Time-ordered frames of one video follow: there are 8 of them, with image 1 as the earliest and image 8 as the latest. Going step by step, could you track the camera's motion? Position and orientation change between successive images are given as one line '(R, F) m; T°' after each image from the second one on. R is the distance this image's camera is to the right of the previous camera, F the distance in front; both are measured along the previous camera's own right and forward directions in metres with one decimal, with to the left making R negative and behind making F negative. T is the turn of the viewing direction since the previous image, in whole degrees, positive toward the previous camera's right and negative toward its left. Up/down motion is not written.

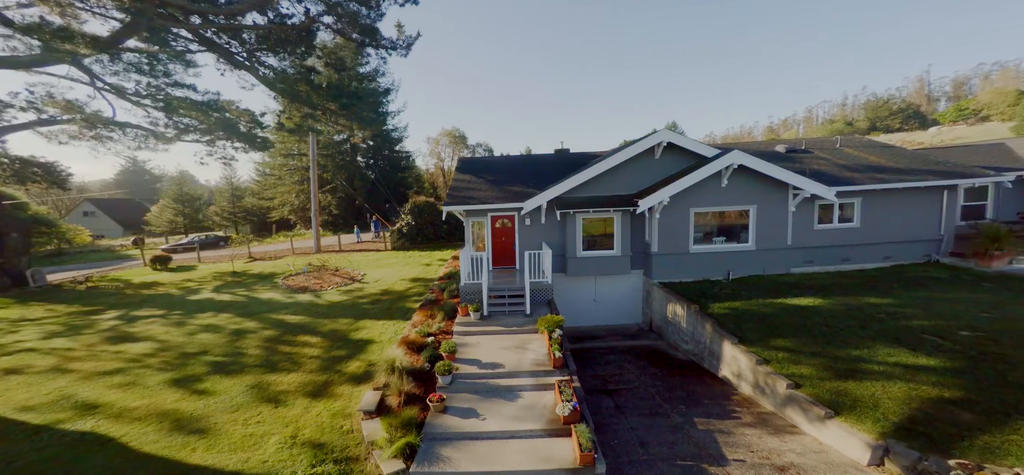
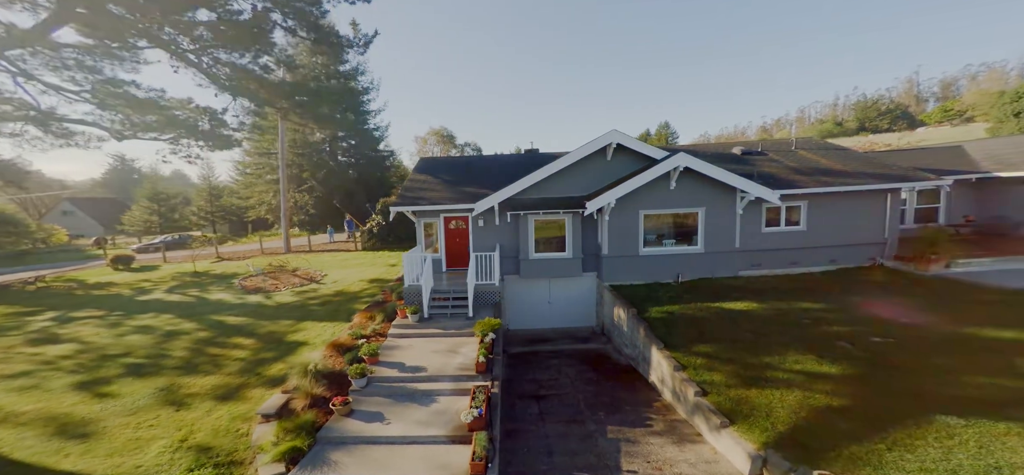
(+1.9, 0.0) m; 0°
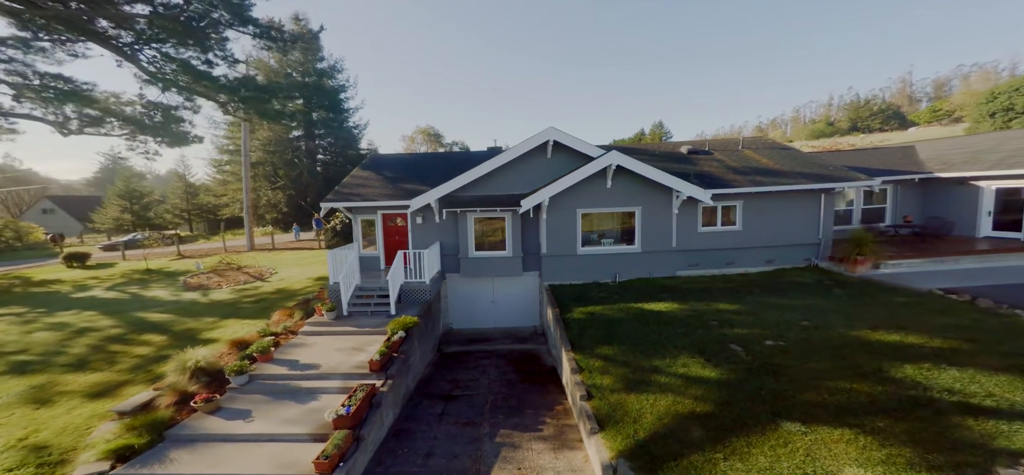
(+2.6, +0.1) m; 0°
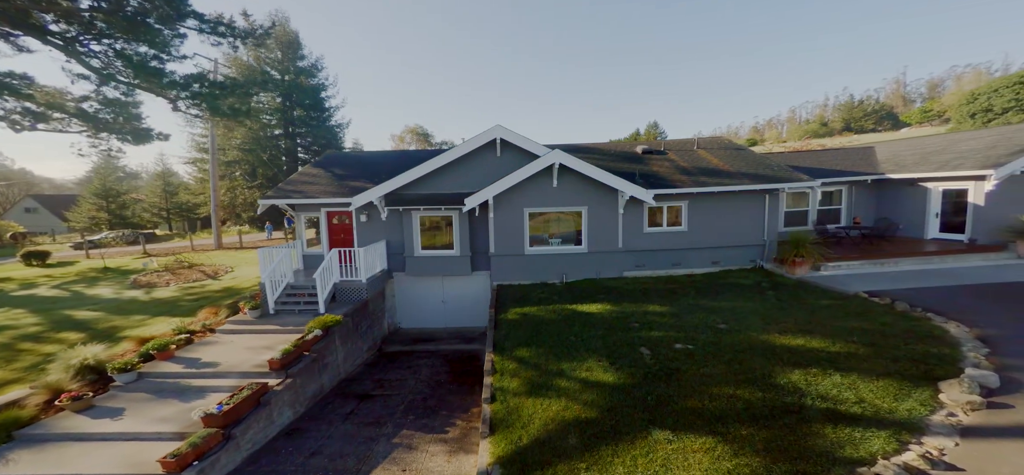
(+2.2, +0.2) m; 0°
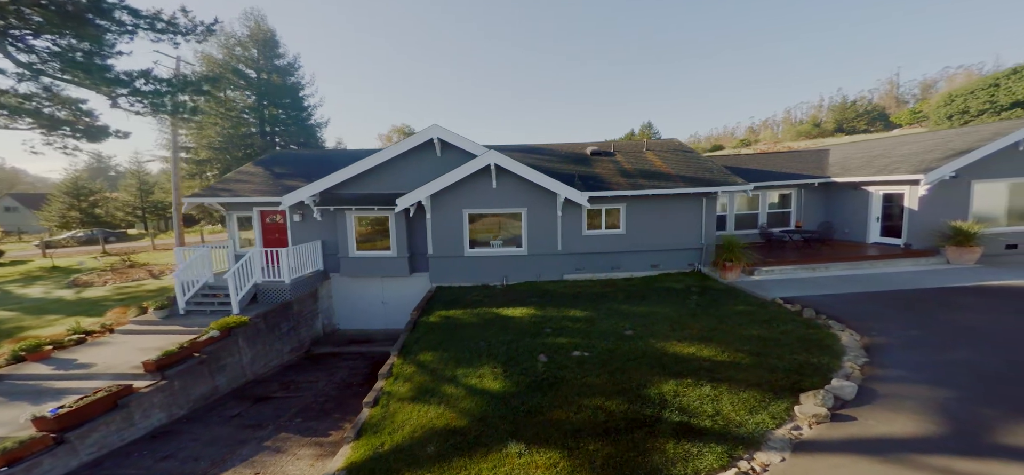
(+2.4, +0.2) m; 0°
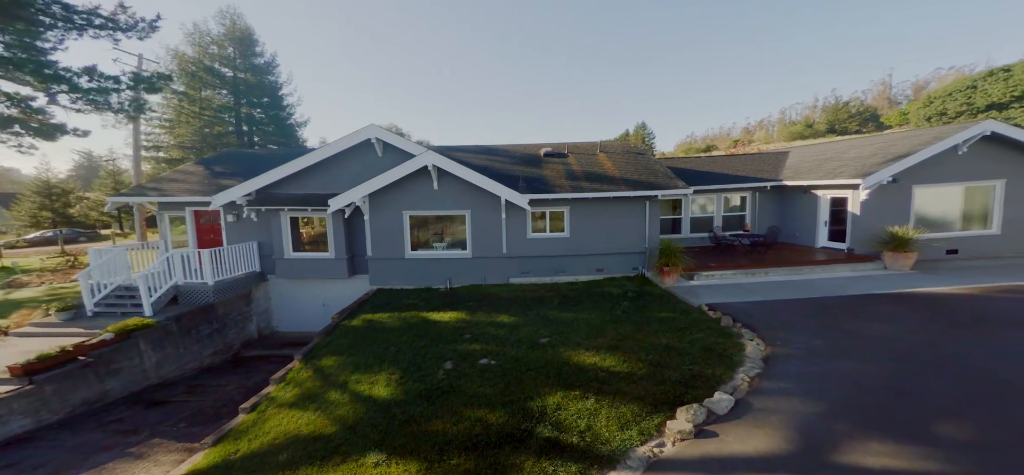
(+2.0, +0.2) m; 0°
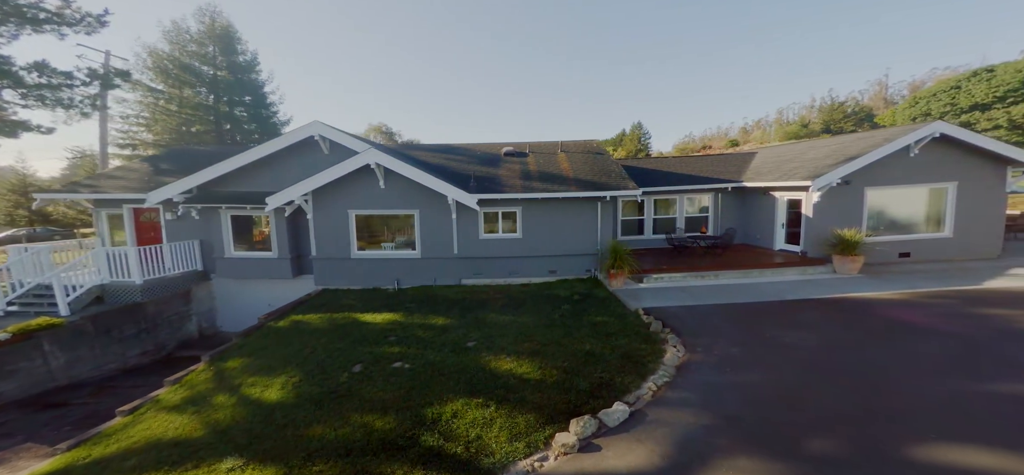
(+1.7, +0.2) m; 0°
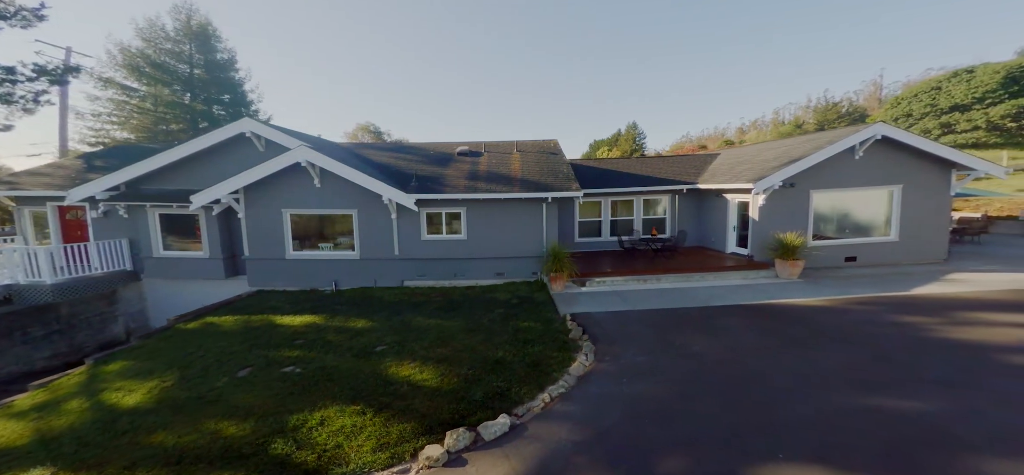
(+1.8, +0.3) m; 0°
